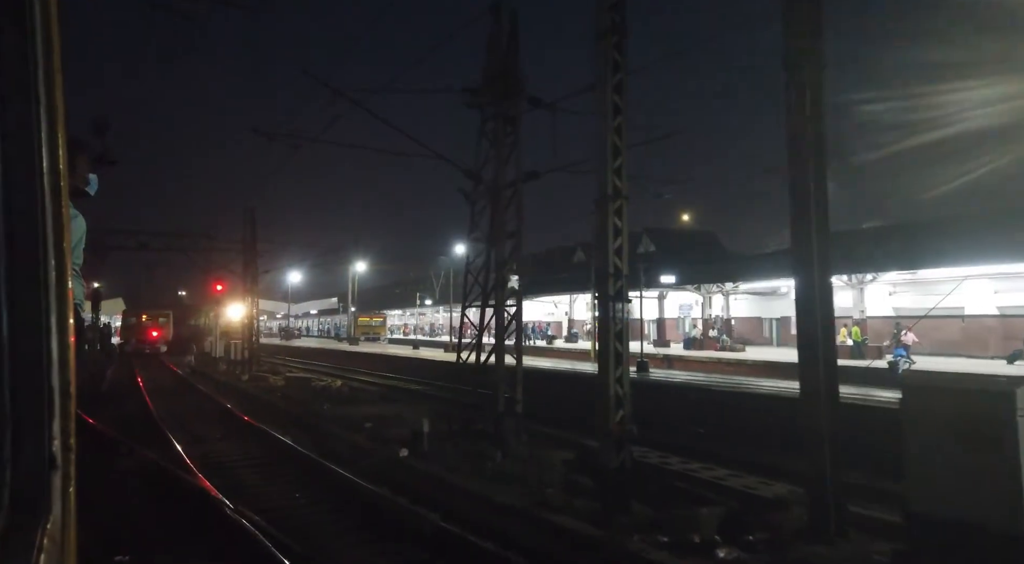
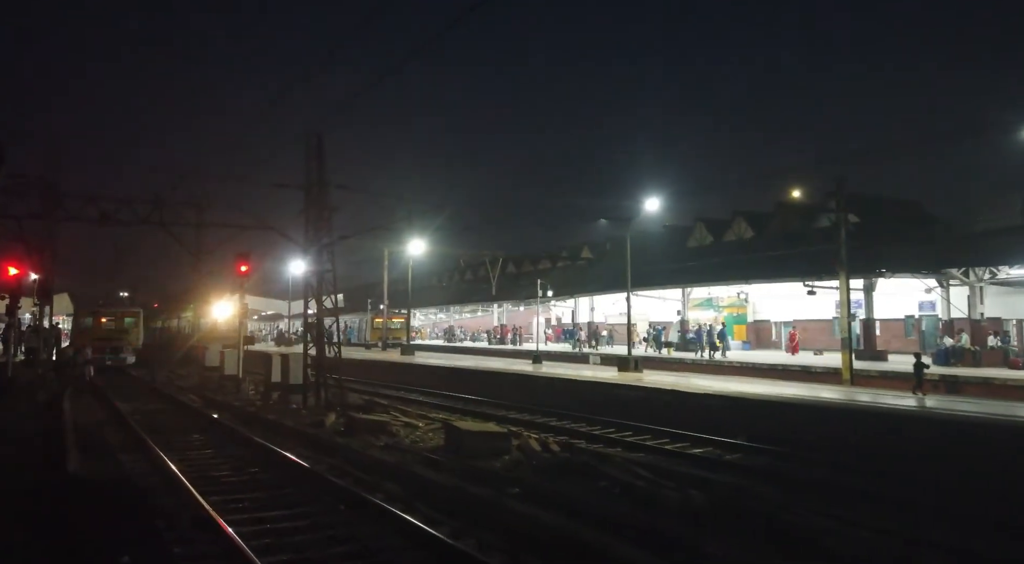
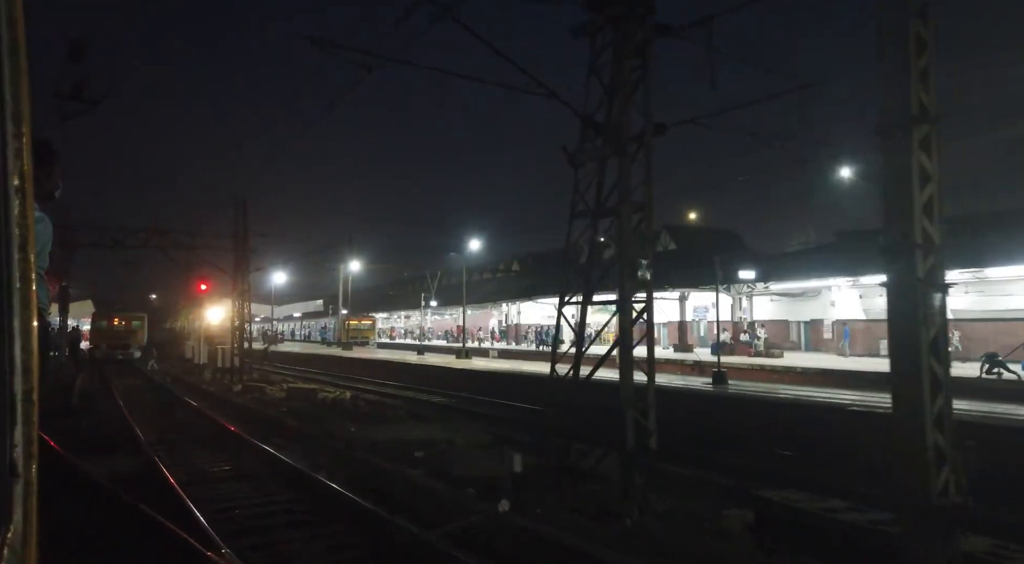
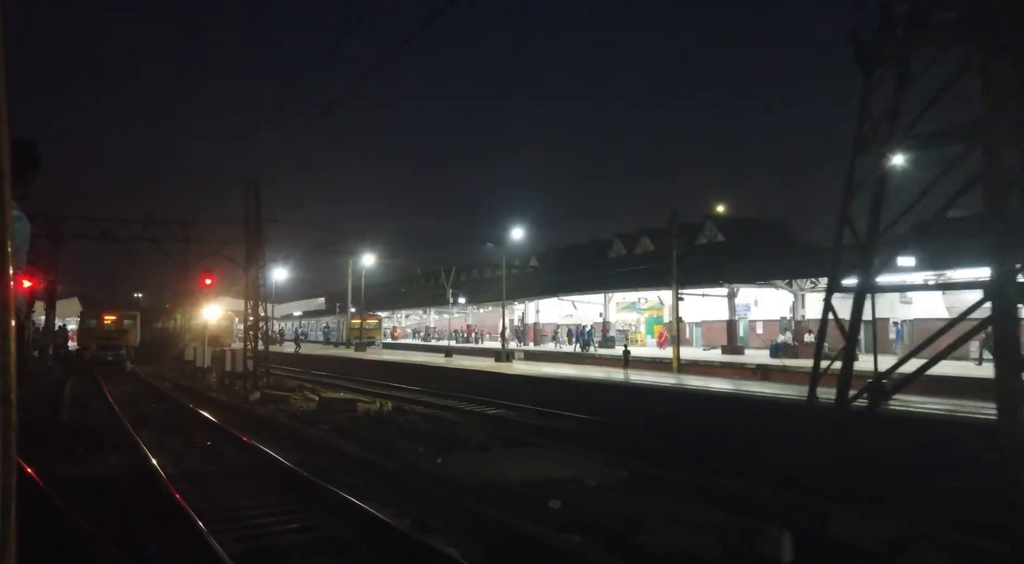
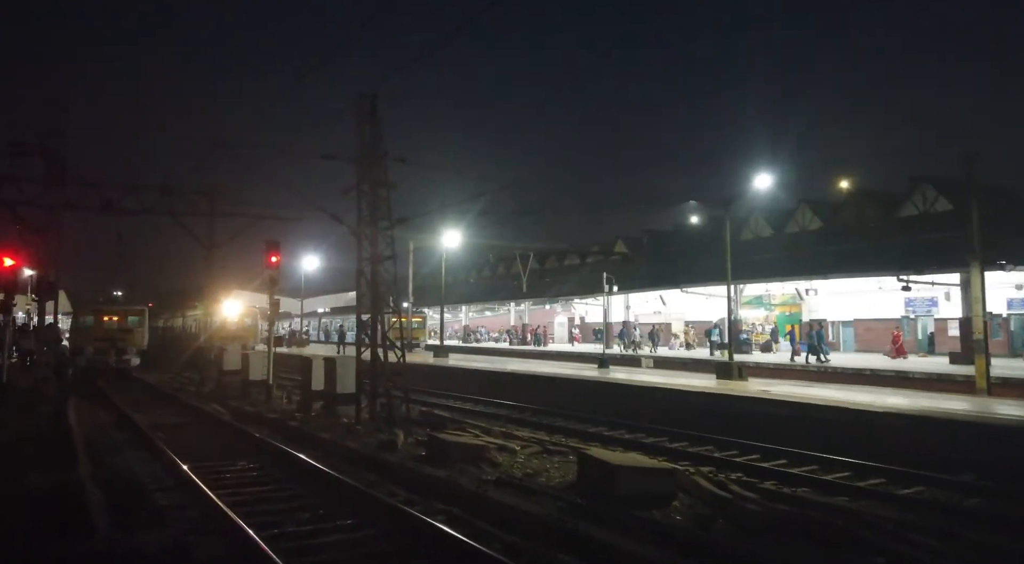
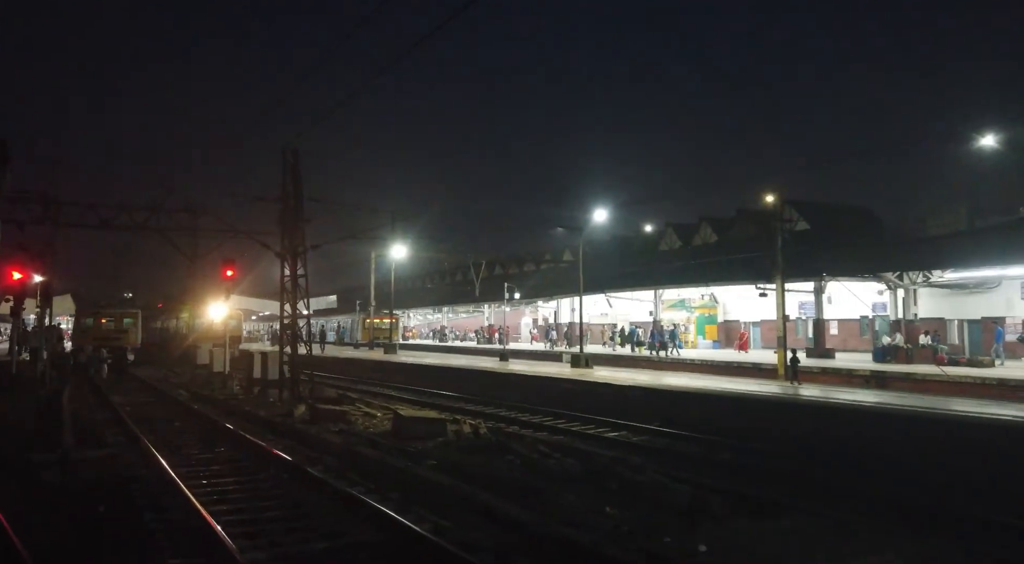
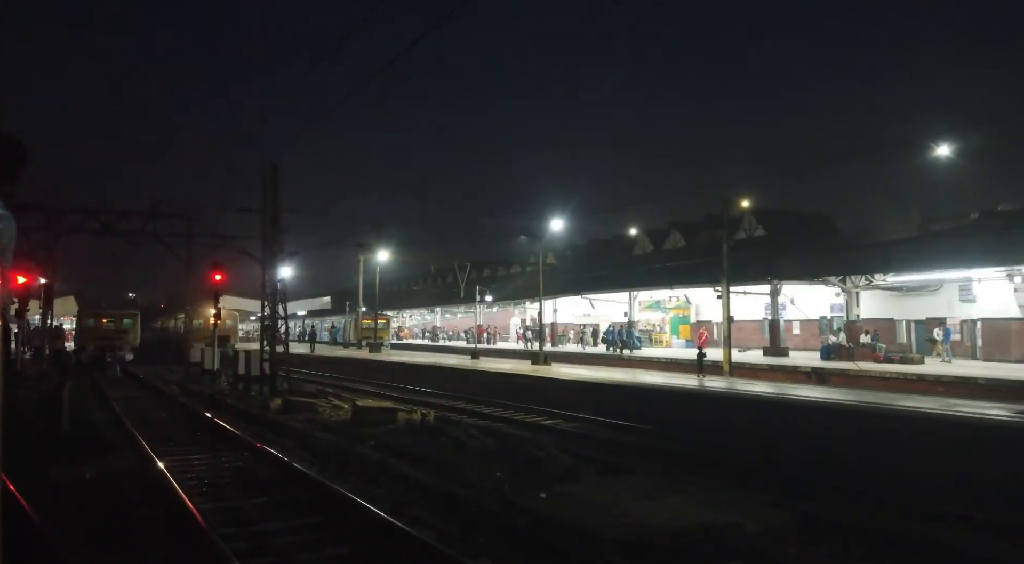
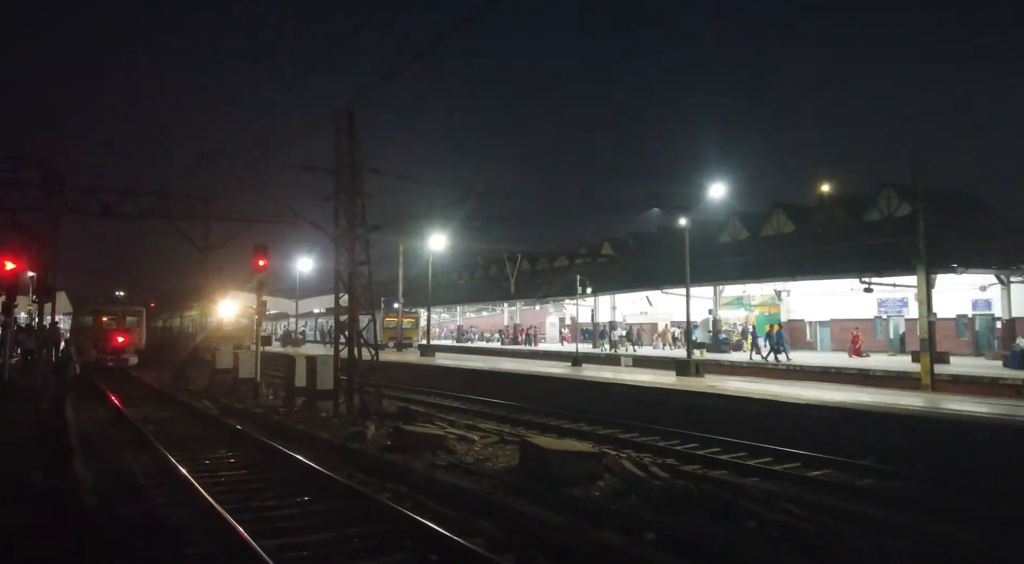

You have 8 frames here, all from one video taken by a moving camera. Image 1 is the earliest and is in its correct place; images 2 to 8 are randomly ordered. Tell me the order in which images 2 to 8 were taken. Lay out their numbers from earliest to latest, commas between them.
3, 4, 7, 6, 2, 8, 5
